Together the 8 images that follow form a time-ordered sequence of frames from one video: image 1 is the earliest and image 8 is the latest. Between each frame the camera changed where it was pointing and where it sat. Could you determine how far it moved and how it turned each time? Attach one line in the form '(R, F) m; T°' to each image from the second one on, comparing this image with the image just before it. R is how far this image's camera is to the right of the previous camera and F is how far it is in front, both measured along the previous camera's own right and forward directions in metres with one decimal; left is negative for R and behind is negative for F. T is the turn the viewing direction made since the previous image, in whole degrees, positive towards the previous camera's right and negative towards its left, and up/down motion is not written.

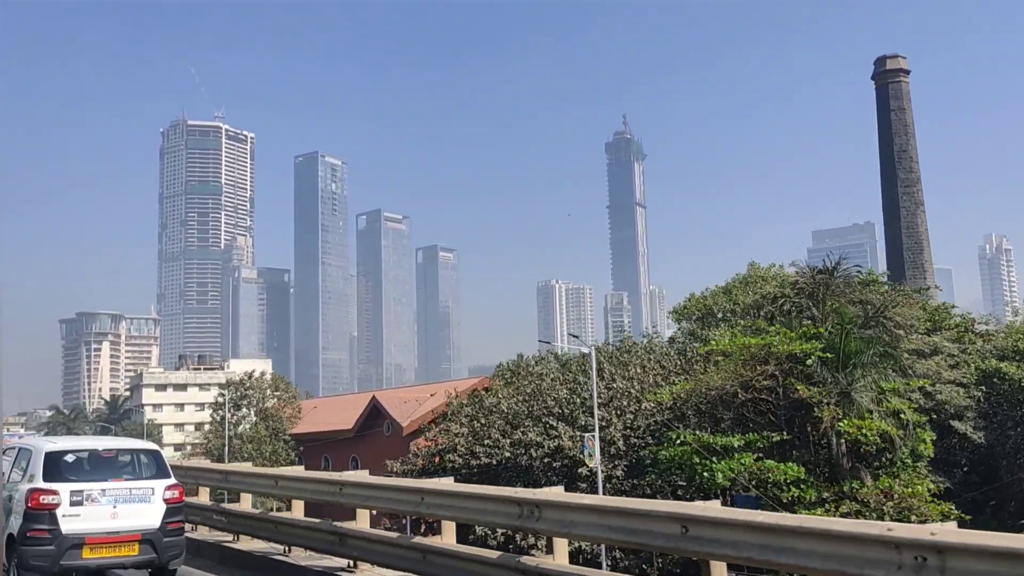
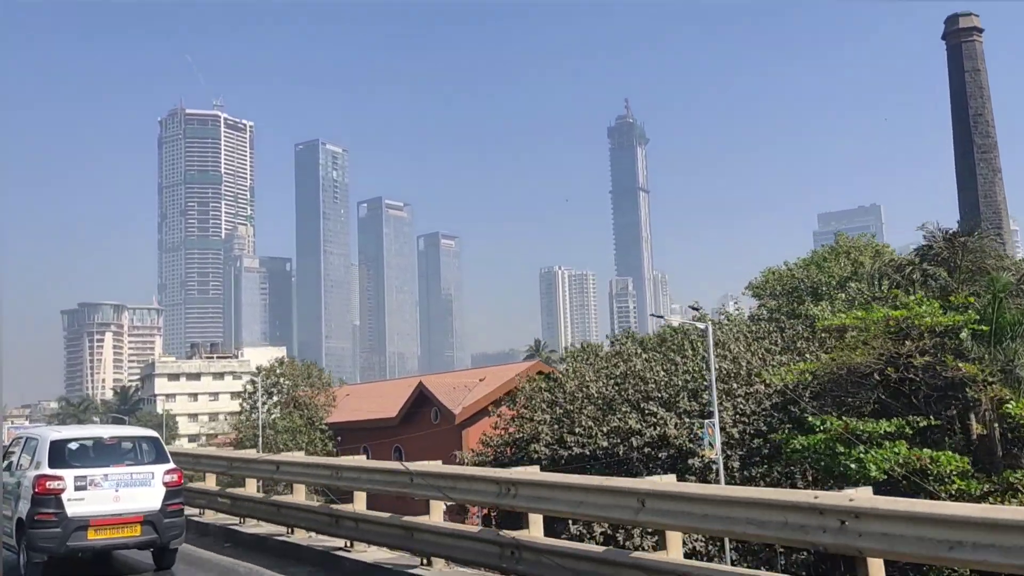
(-2.2, +2.4) m; 0°
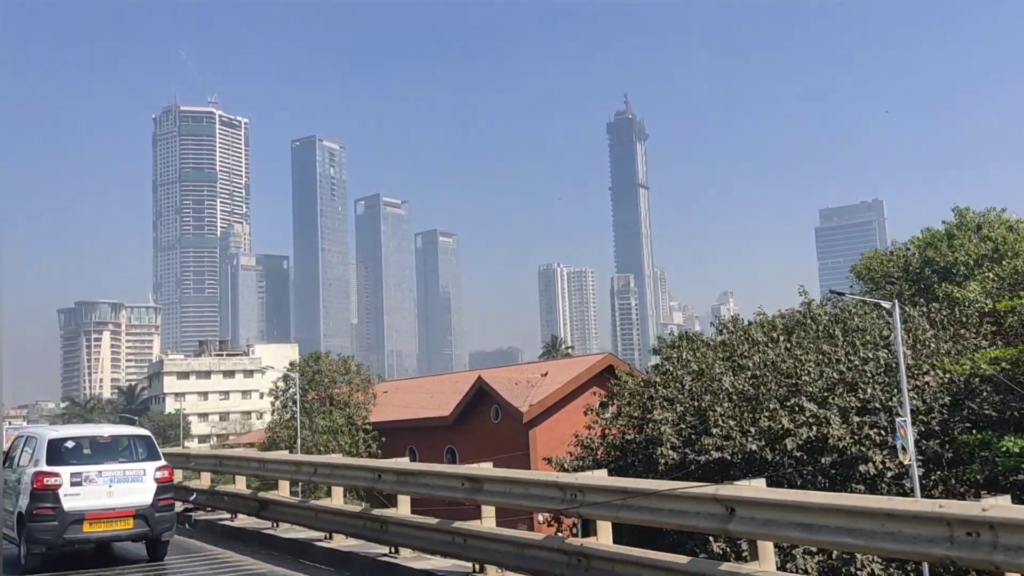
(-2.6, +3.0) m; 0°
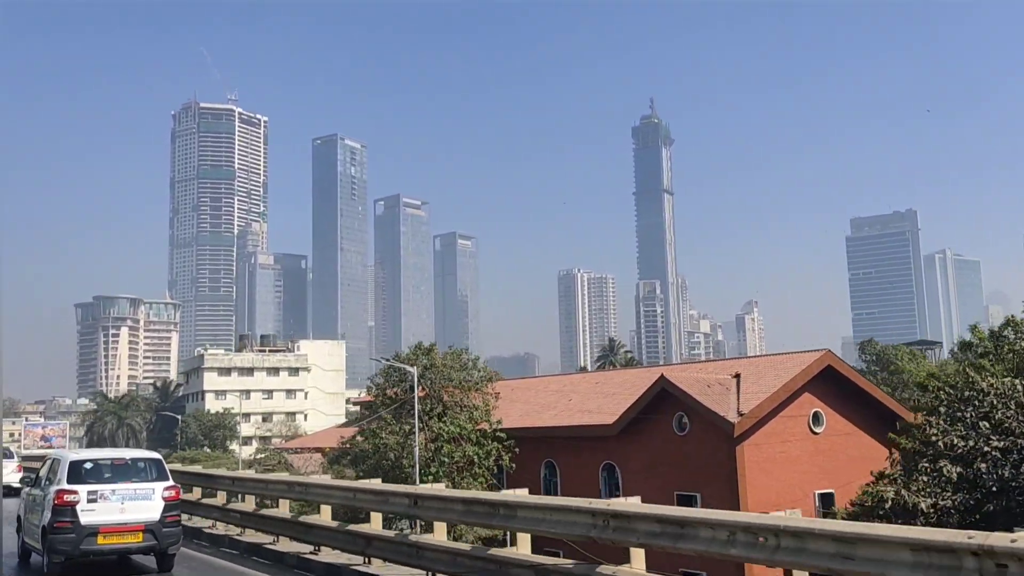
(-5.2, +6.4) m; -1°
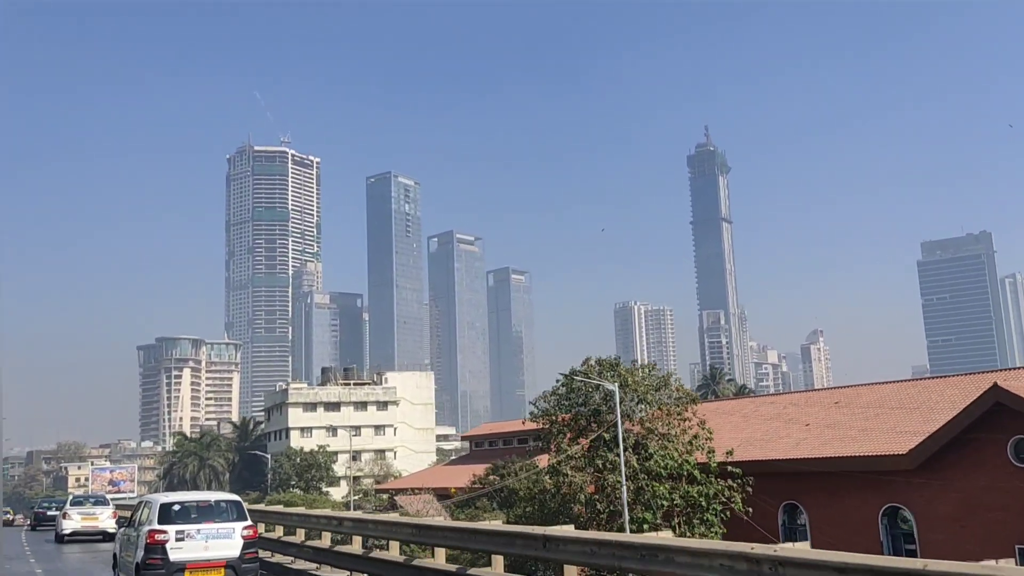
(-4.7, +6.1) m; -3°
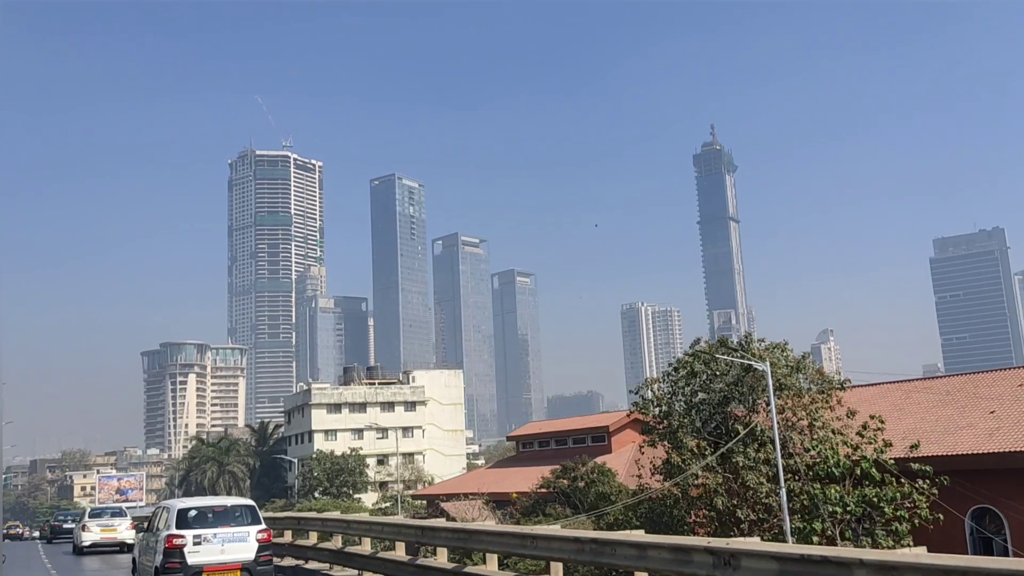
(-2.6, +4.2) m; 0°
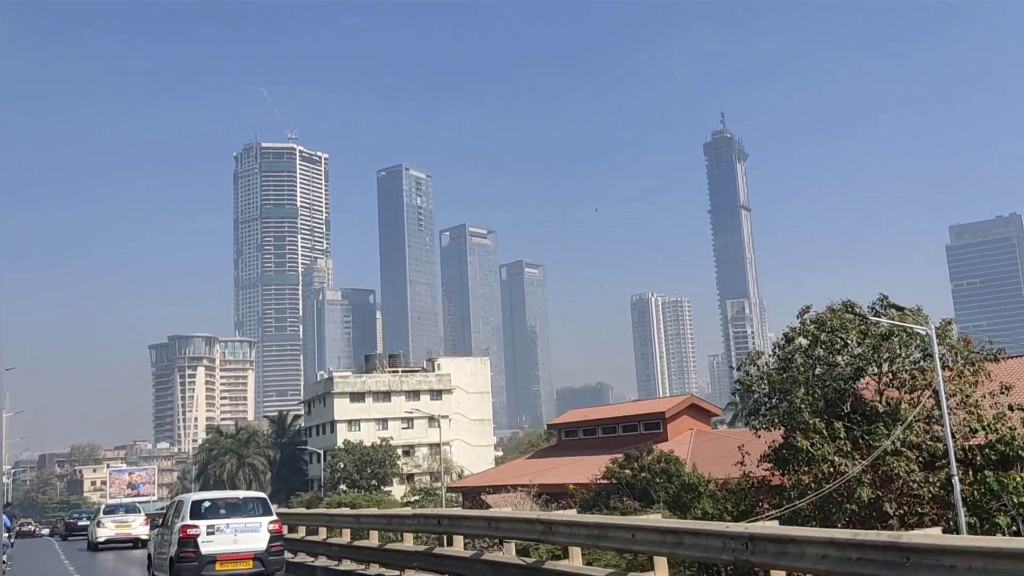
(-1.8, +3.1) m; 0°
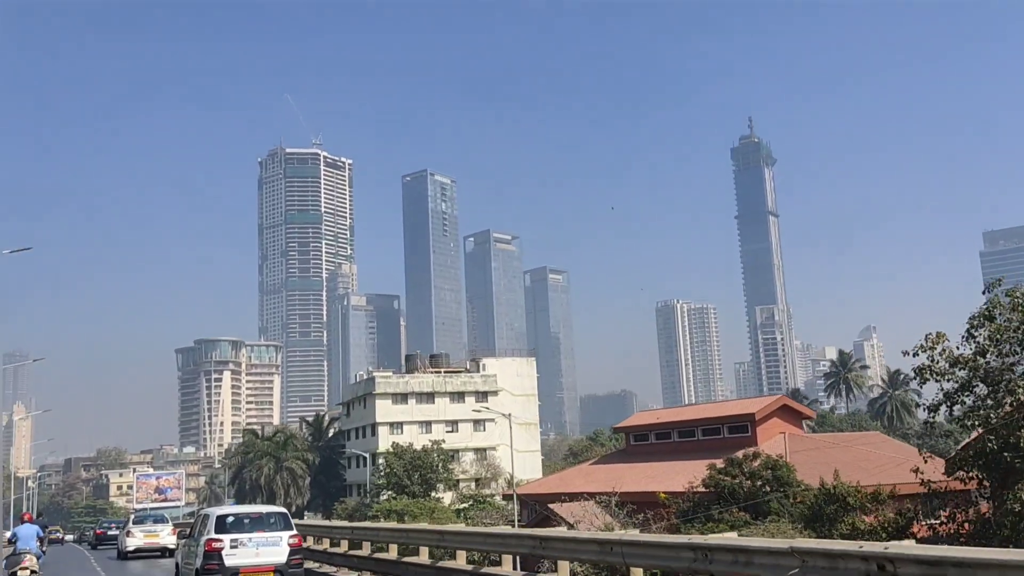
(-2.1, +3.3) m; -1°
